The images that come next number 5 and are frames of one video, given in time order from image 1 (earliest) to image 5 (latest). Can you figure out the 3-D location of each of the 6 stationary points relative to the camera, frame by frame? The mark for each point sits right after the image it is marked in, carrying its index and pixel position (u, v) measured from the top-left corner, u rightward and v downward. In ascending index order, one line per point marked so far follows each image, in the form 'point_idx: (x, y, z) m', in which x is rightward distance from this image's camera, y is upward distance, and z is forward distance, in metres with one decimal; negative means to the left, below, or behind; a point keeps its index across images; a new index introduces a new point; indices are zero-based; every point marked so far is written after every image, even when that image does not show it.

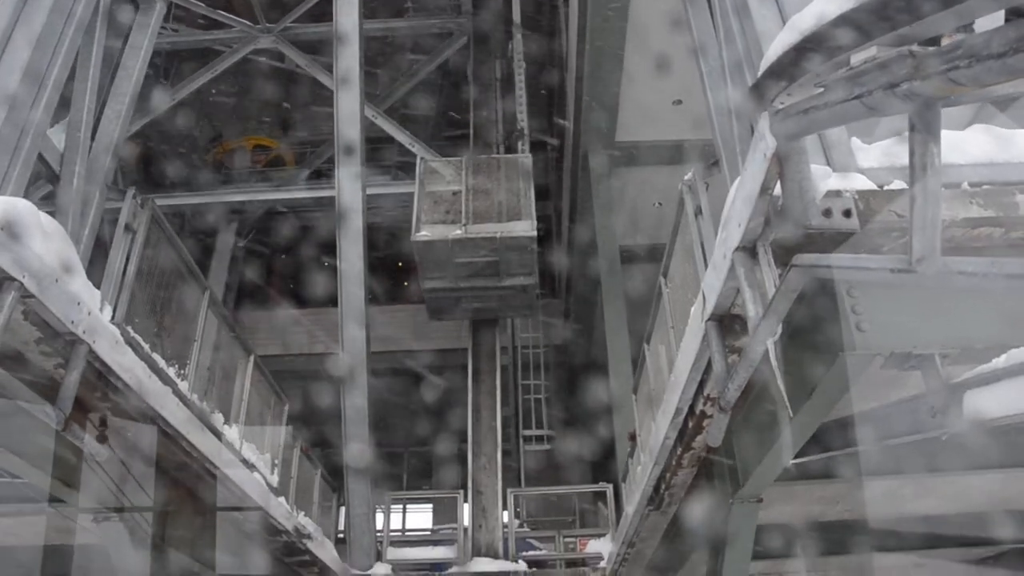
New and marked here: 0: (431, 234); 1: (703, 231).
0: (-1.2, +0.8, +12.5) m
1: (+1.5, +0.4, +6.3) m
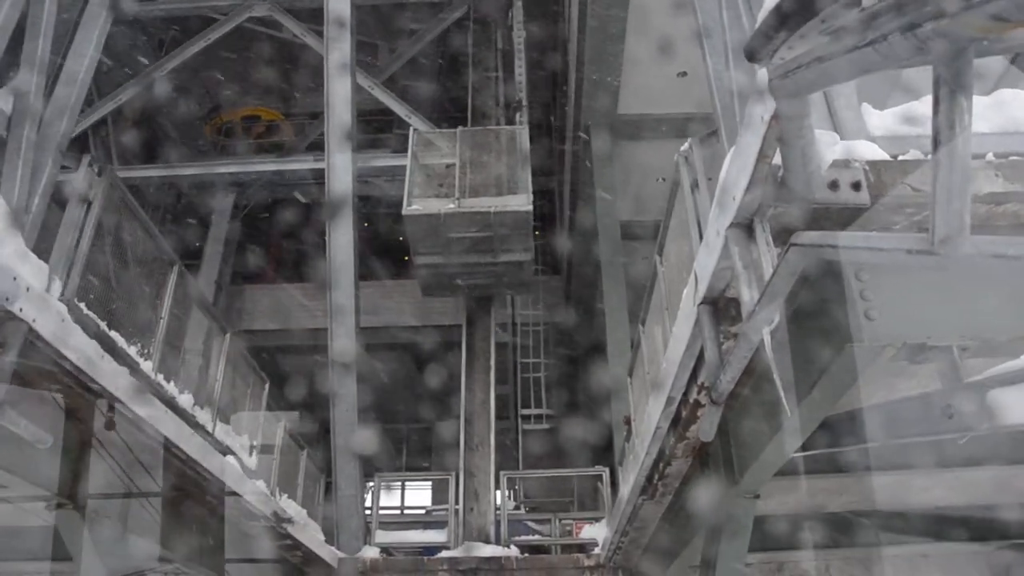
0: (-1.3, +1.2, +12.0) m
1: (+1.3, +0.6, +5.8) m
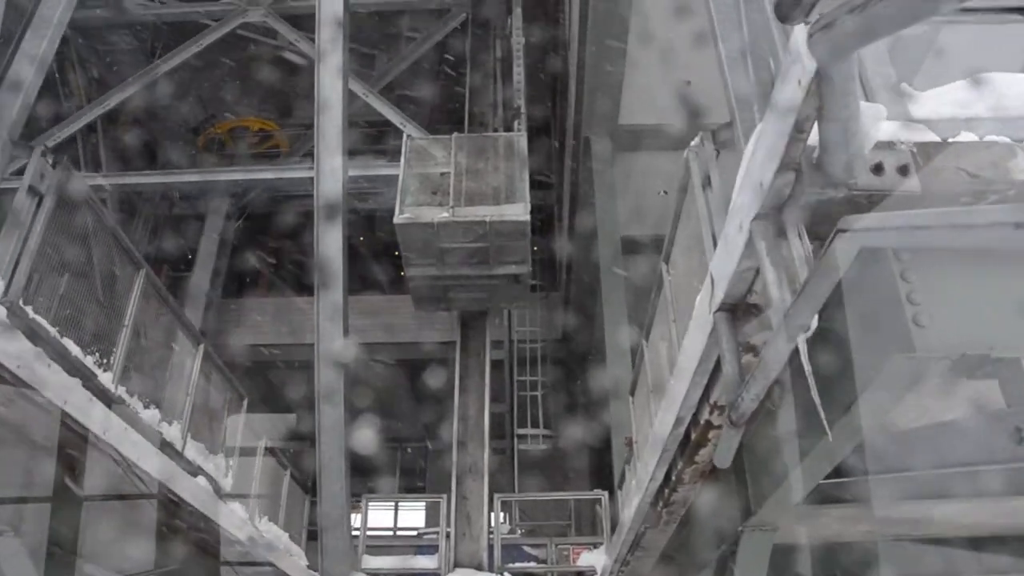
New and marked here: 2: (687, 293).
0: (-1.3, +1.0, +11.4) m
1: (+1.3, +0.5, +5.3) m
2: (+1.3, 0.0, +6.3) m
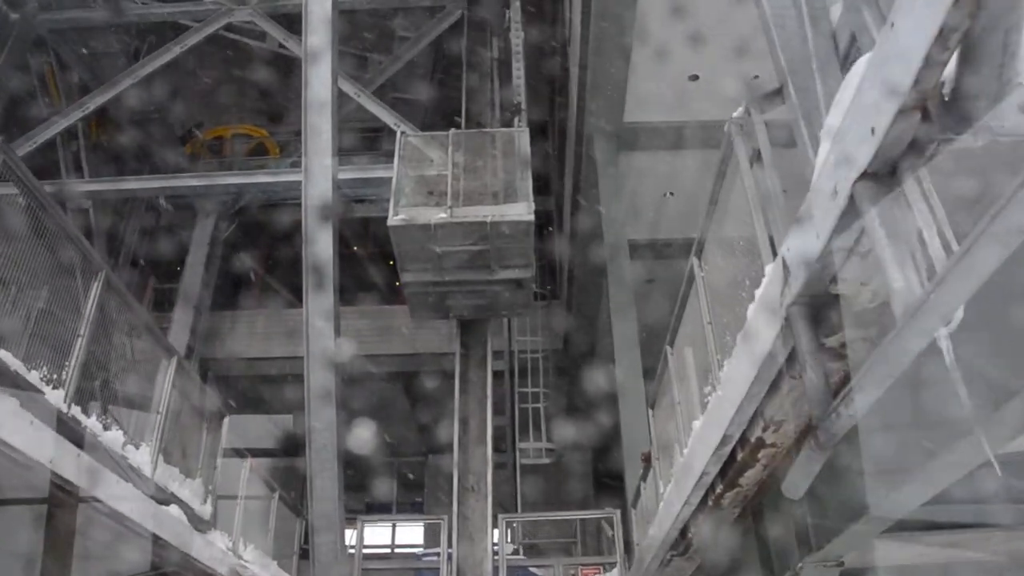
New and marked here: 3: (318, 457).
0: (-1.3, +0.9, +10.6) m
1: (+1.4, +0.6, +4.5) m
2: (+1.4, 0.0, +5.5) m
3: (-1.5, -1.3, +6.4) m
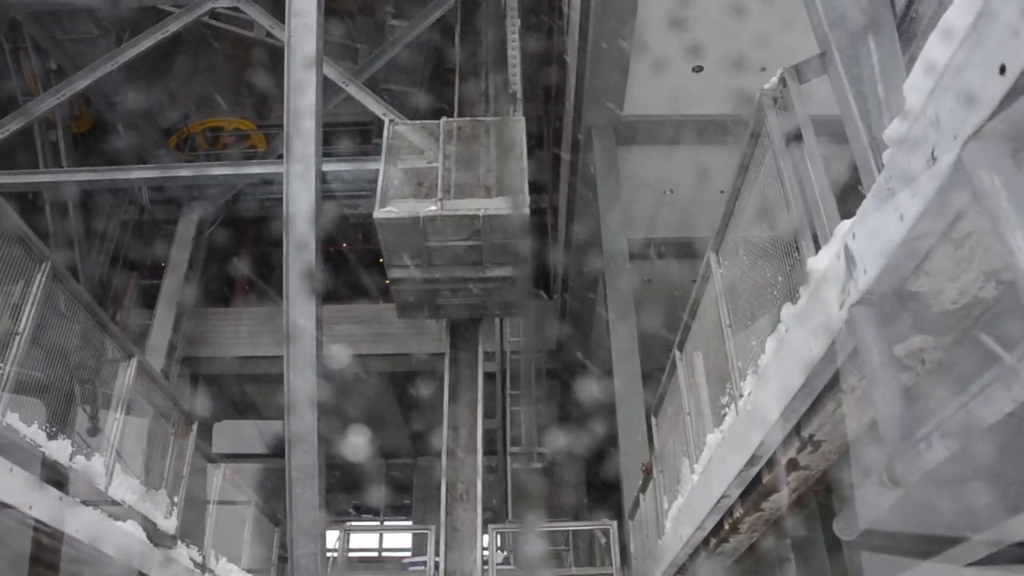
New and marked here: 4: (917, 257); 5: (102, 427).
0: (-1.4, +0.9, +10.0) m
1: (+1.4, +0.6, +3.9) m
2: (+1.4, 0.0, +4.9) m
3: (-1.5, -1.2, +5.7) m
4: (+1.2, +0.1, +2.5) m
5: (-3.7, -1.3, +7.6) m
